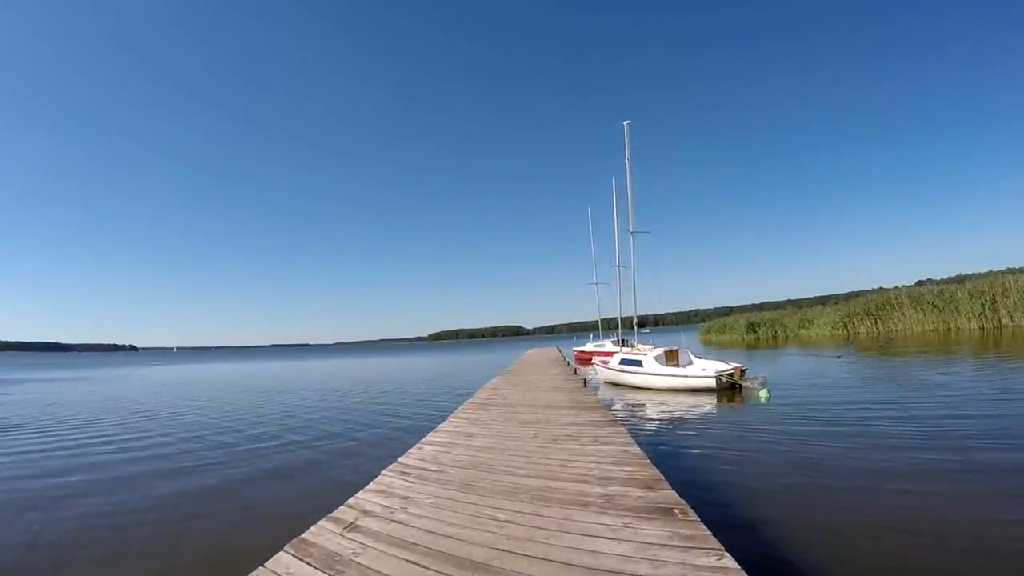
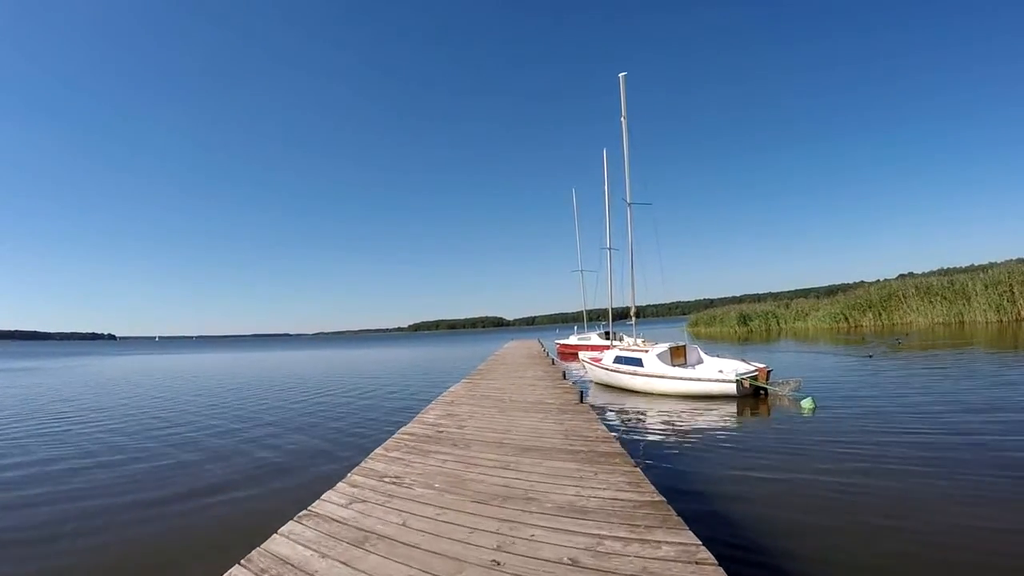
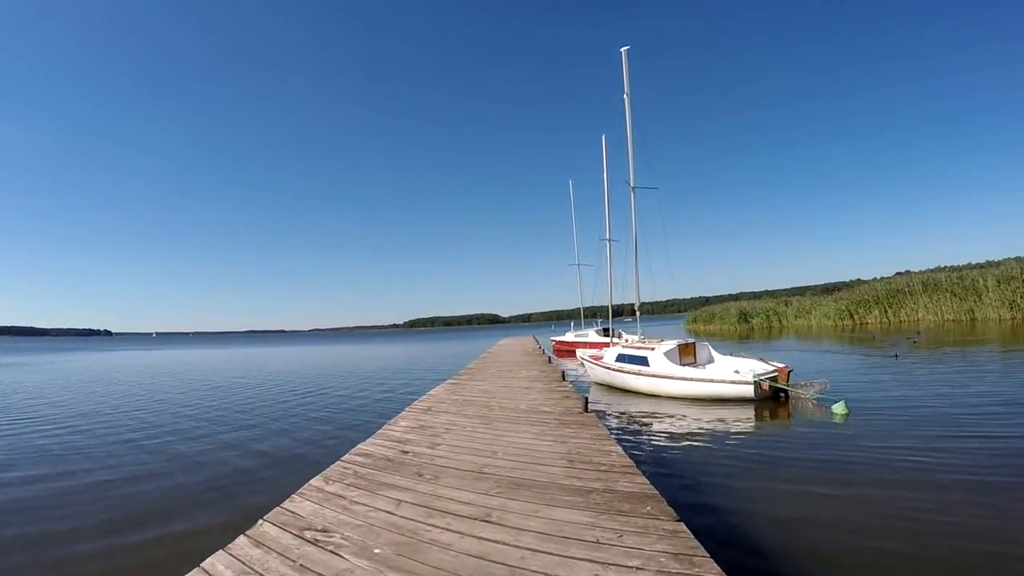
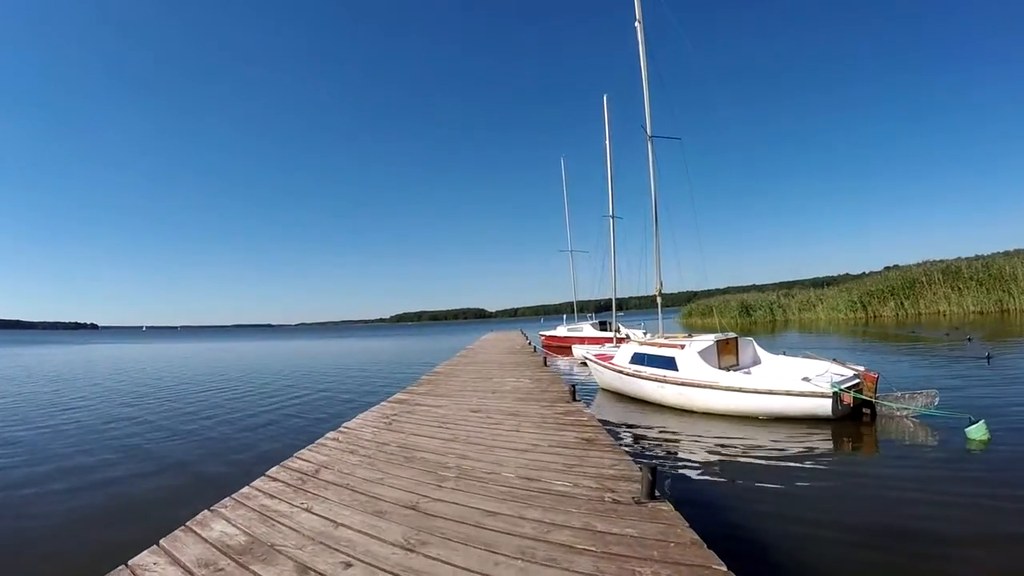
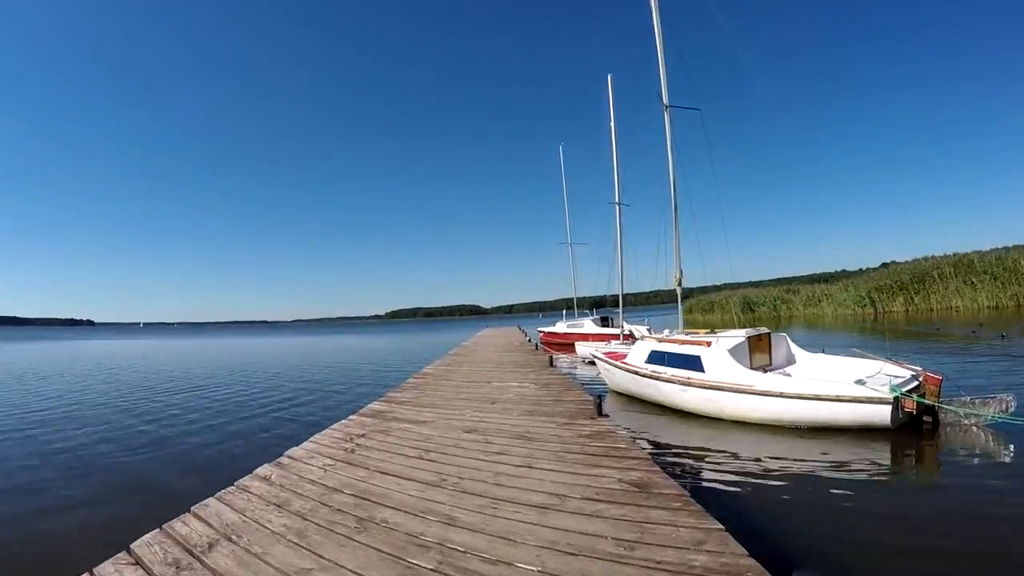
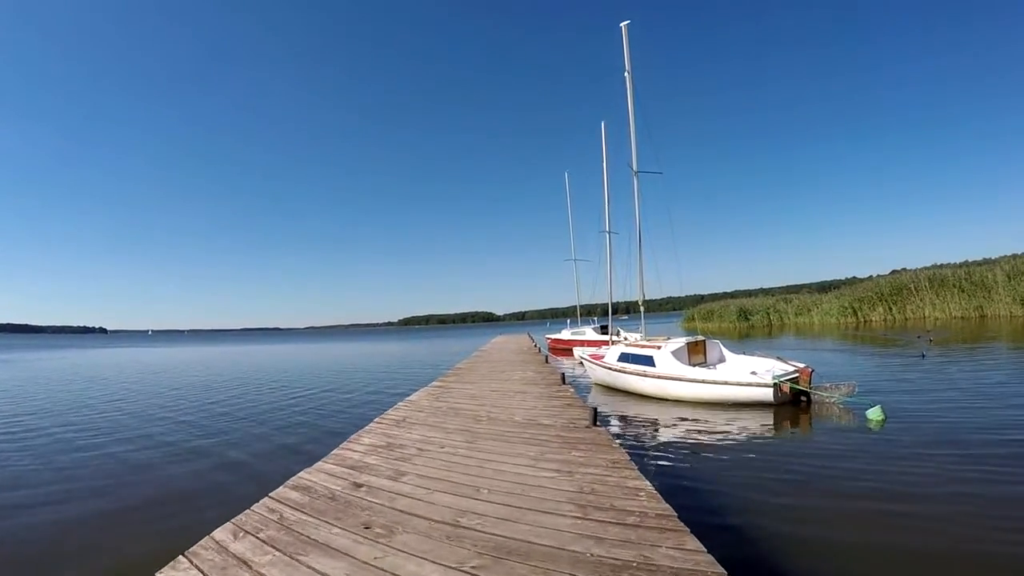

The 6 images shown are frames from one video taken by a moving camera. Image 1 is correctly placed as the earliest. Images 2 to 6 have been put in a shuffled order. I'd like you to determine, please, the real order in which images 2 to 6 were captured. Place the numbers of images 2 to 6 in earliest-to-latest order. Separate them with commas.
2, 3, 6, 4, 5
